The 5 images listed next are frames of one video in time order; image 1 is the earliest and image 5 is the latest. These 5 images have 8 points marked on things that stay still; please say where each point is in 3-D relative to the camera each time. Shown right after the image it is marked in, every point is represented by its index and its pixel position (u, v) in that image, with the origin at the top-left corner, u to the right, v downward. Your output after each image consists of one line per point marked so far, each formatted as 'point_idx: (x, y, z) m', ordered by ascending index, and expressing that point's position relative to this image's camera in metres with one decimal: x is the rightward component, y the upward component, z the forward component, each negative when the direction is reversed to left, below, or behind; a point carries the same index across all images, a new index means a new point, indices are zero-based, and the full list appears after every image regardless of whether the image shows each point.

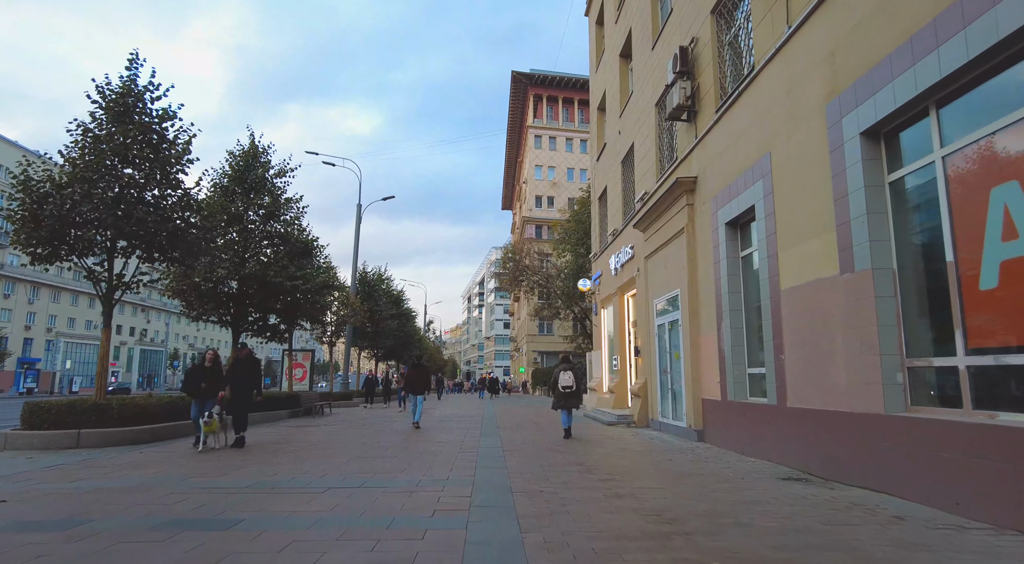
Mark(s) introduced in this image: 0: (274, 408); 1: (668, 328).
0: (-7.2, -3.9, +18.0) m
1: (+3.5, -1.0, +12.8) m
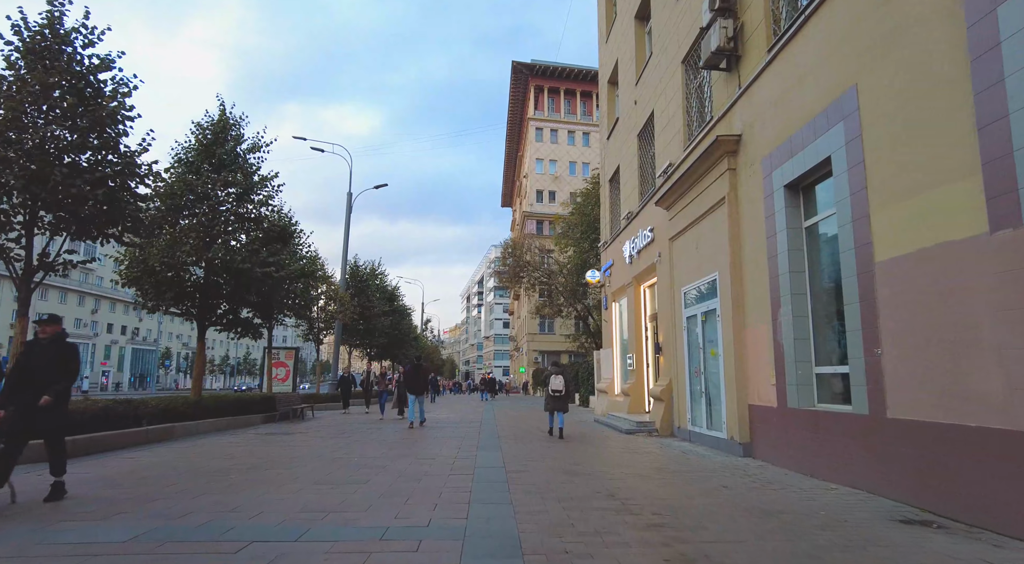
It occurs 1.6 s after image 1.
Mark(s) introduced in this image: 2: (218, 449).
0: (-7.2, -3.6, +16.0) m
1: (+3.5, -0.7, +10.8) m
2: (-5.2, -3.0, +10.5) m
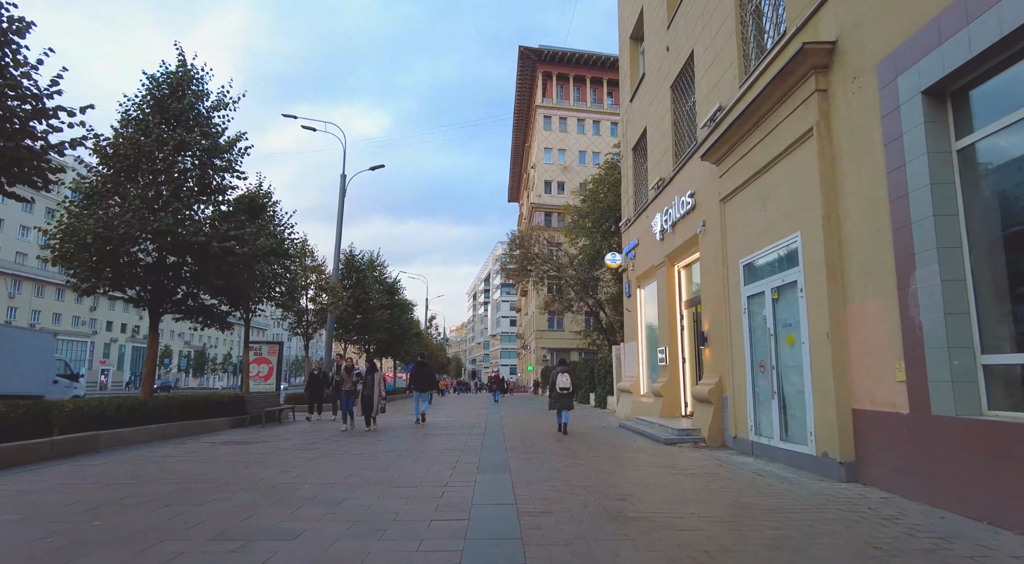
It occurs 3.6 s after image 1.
0: (-6.9, -3.1, +13.7) m
1: (+3.7, -0.2, +8.3) m
2: (-5.0, -2.5, +8.0) m
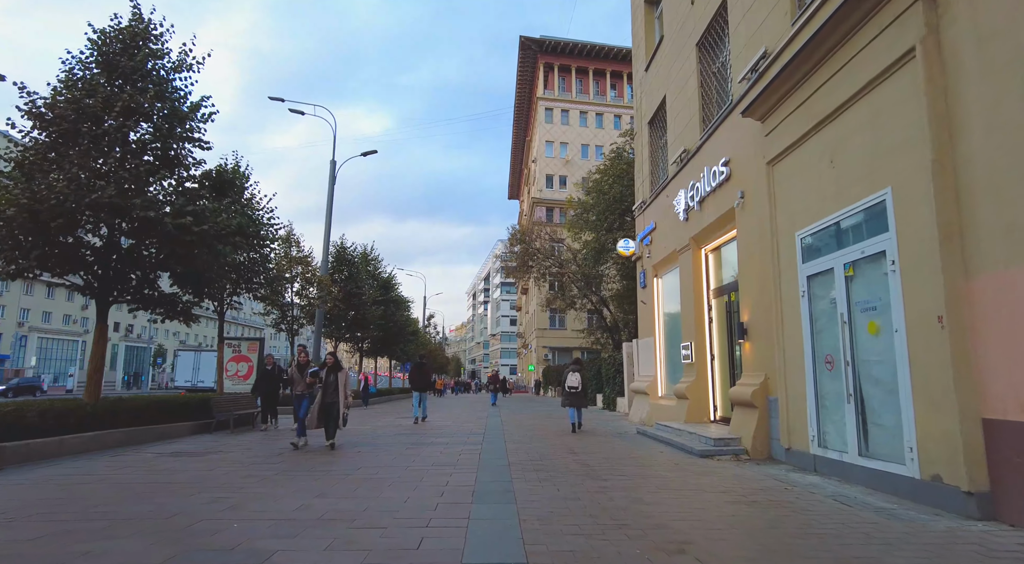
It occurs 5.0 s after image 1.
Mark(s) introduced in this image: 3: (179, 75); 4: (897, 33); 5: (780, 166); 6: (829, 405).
0: (-6.9, -2.8, +11.9) m
1: (+3.8, +0.1, +6.6) m
2: (-5.0, -2.2, +6.3) m
3: (-6.9, +4.3, +12.2) m
4: (+3.7, +2.4, +5.8) m
5: (+3.7, +1.6, +8.3) m
6: (+3.7, -1.4, +6.9) m
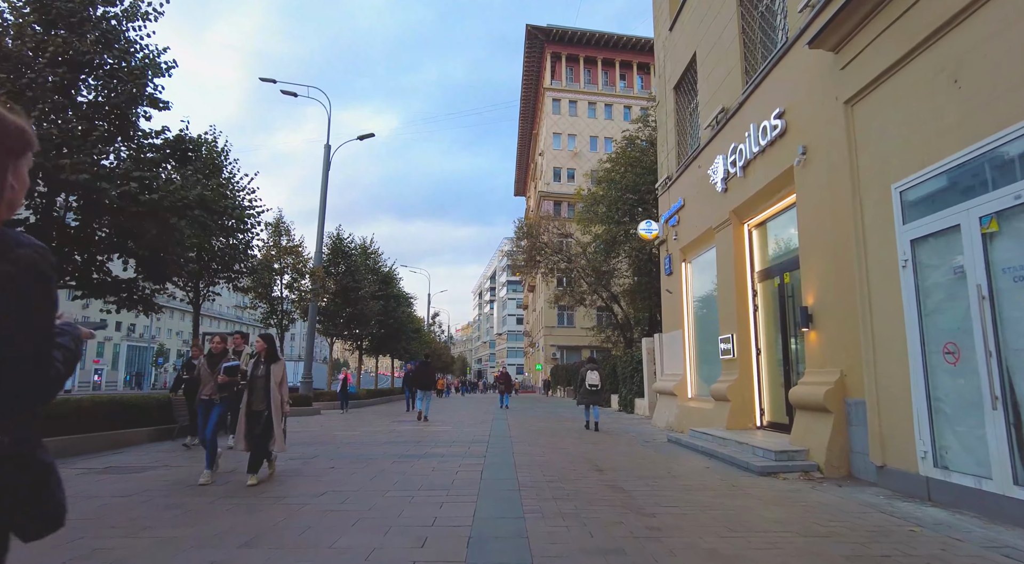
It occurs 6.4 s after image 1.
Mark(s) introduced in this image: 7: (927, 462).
0: (-6.7, -2.5, +10.2) m
1: (+3.8, +0.4, +4.8) m
2: (-4.9, -1.9, +4.6) m
3: (-6.7, +4.6, +10.5) m
4: (+3.8, +2.7, +4.0) m
5: (+3.8, +1.9, +6.5) m
6: (+3.8, -1.1, +5.1) m
7: (+3.8, -1.6, +5.3) m
